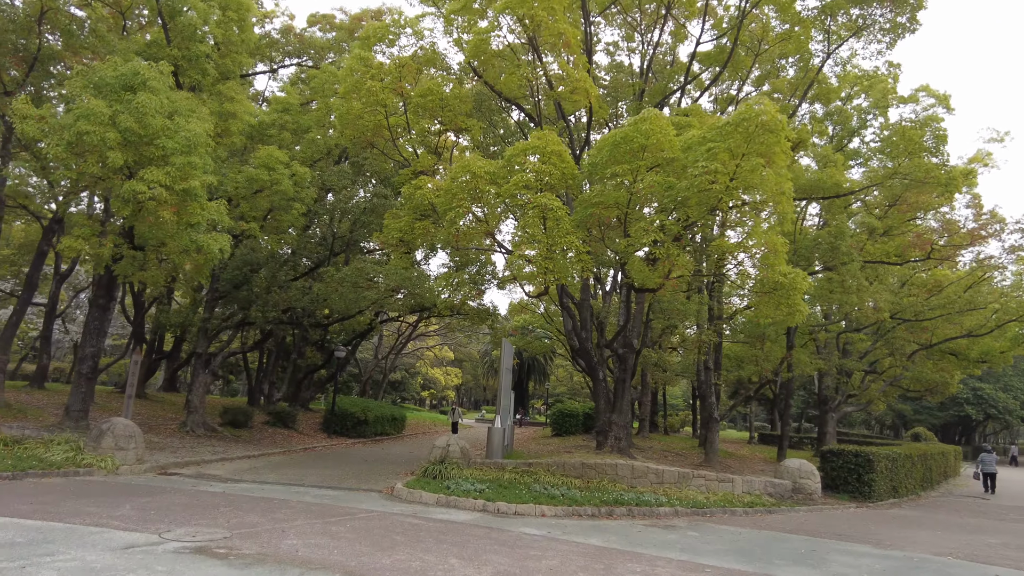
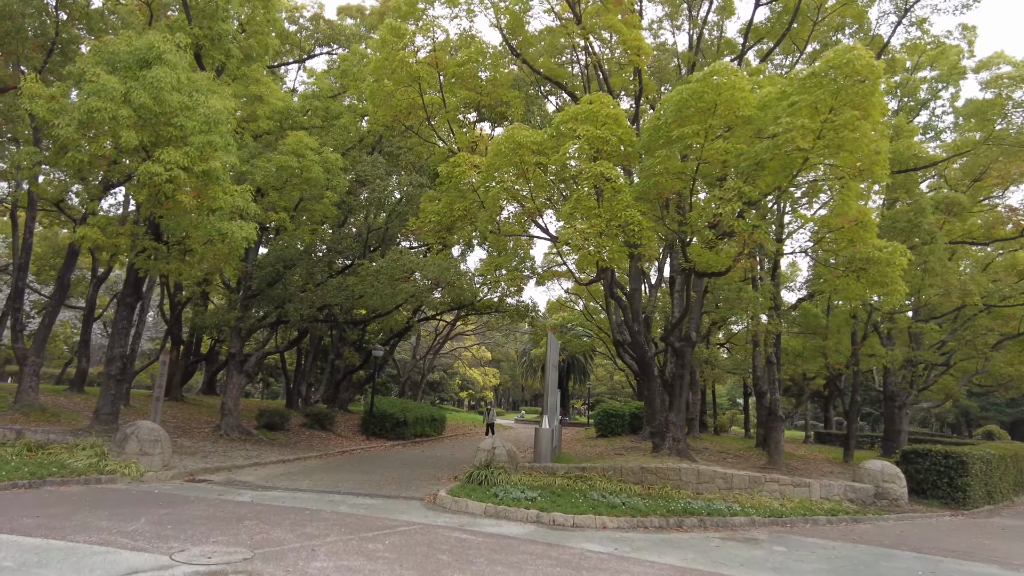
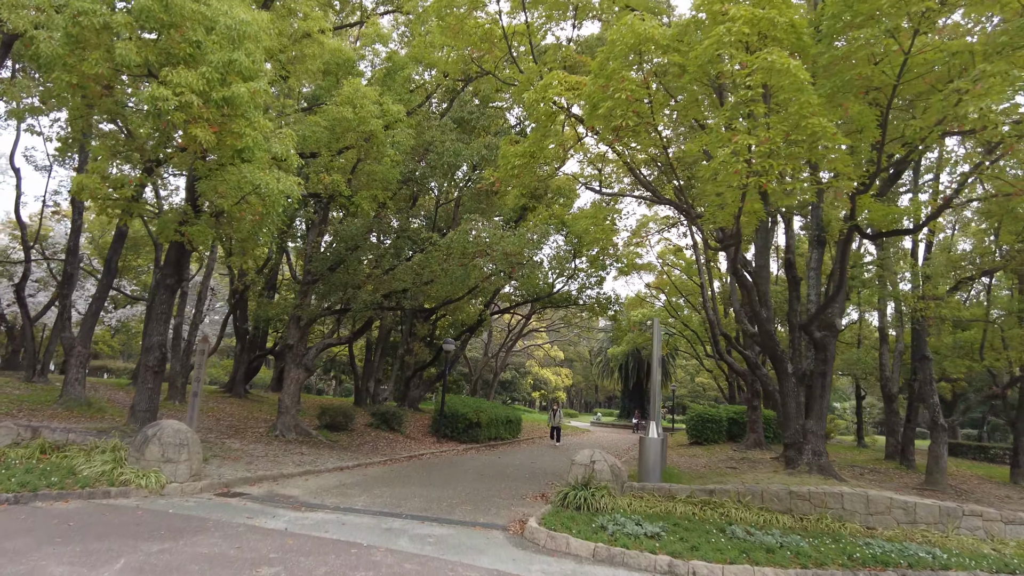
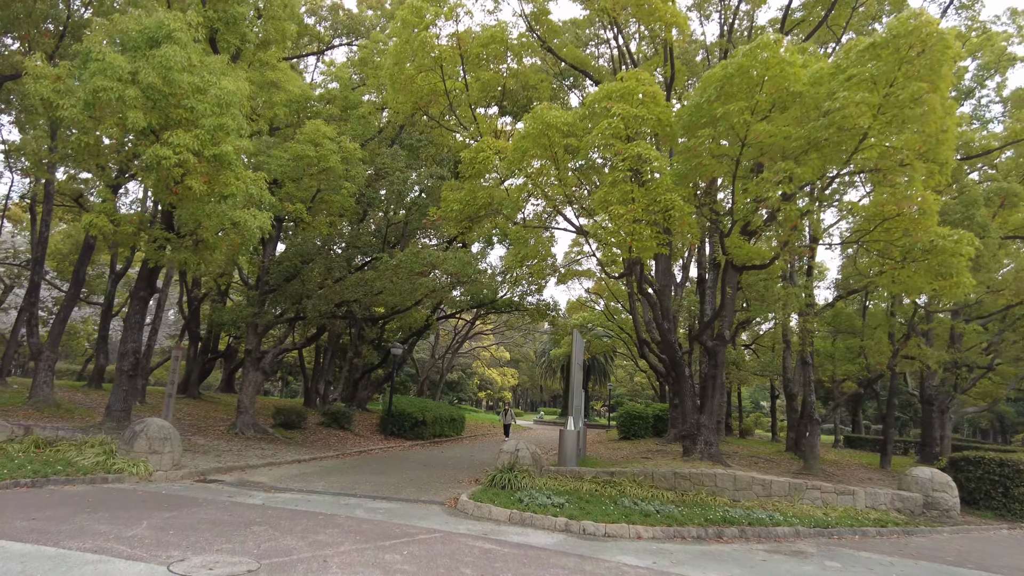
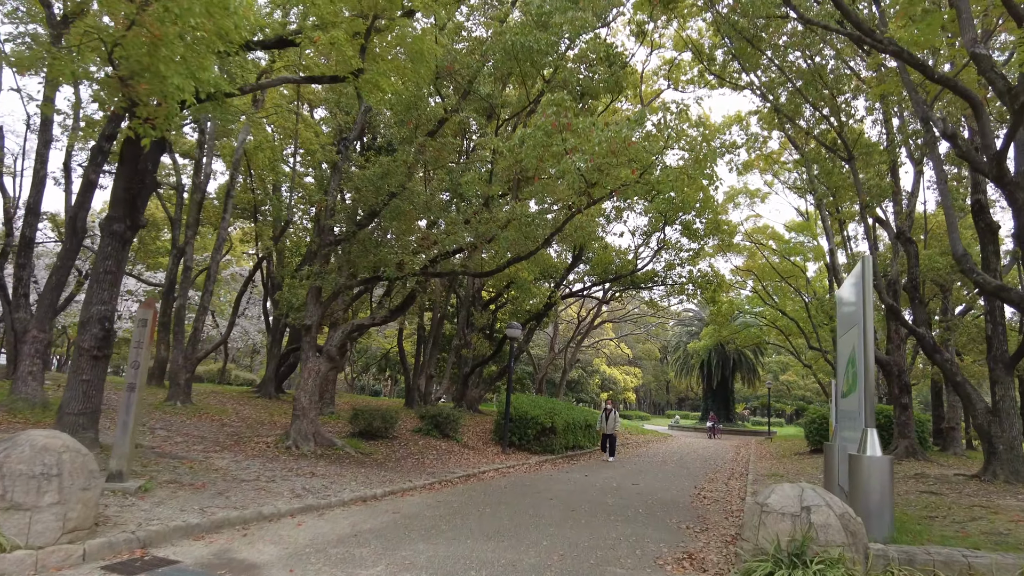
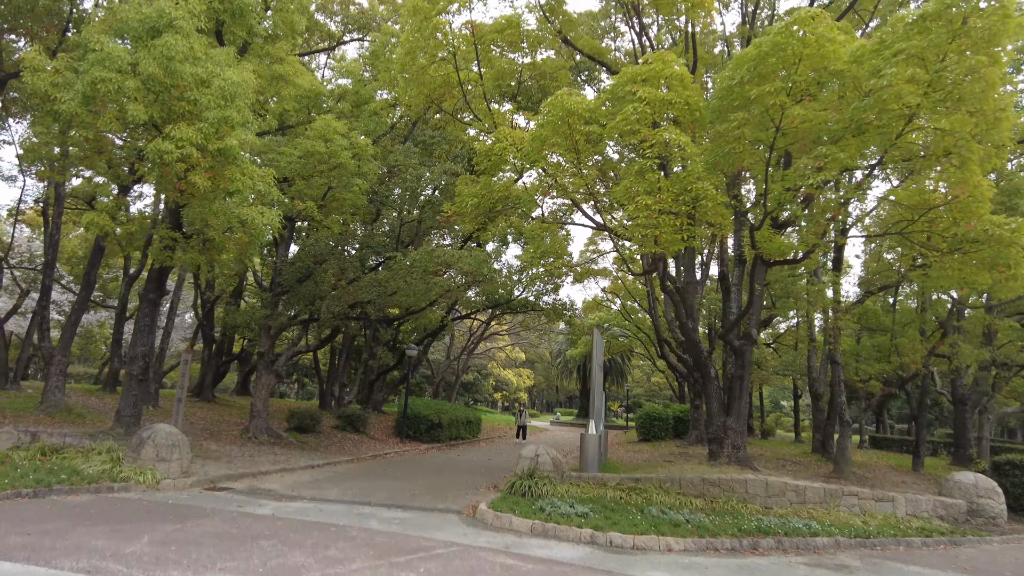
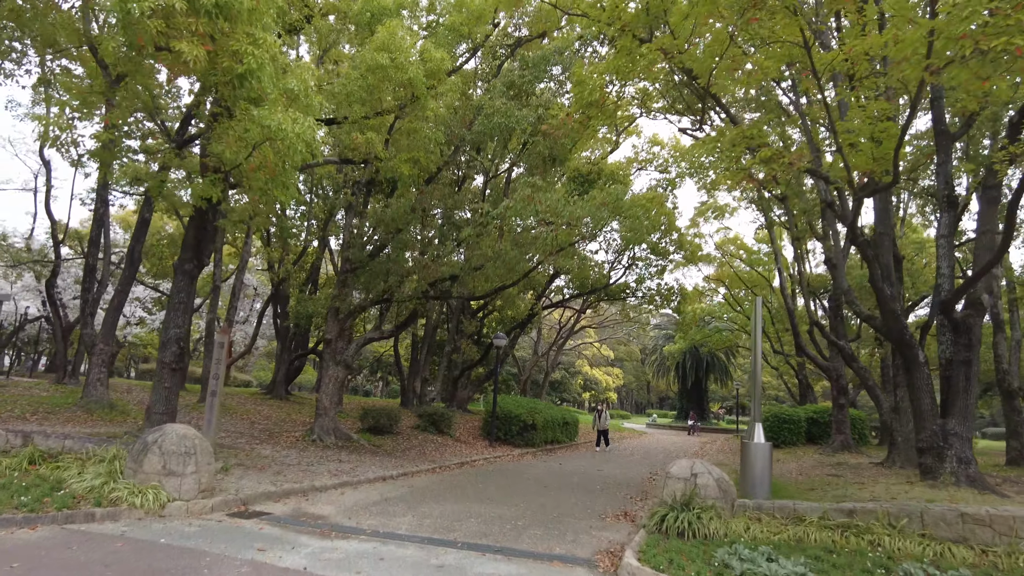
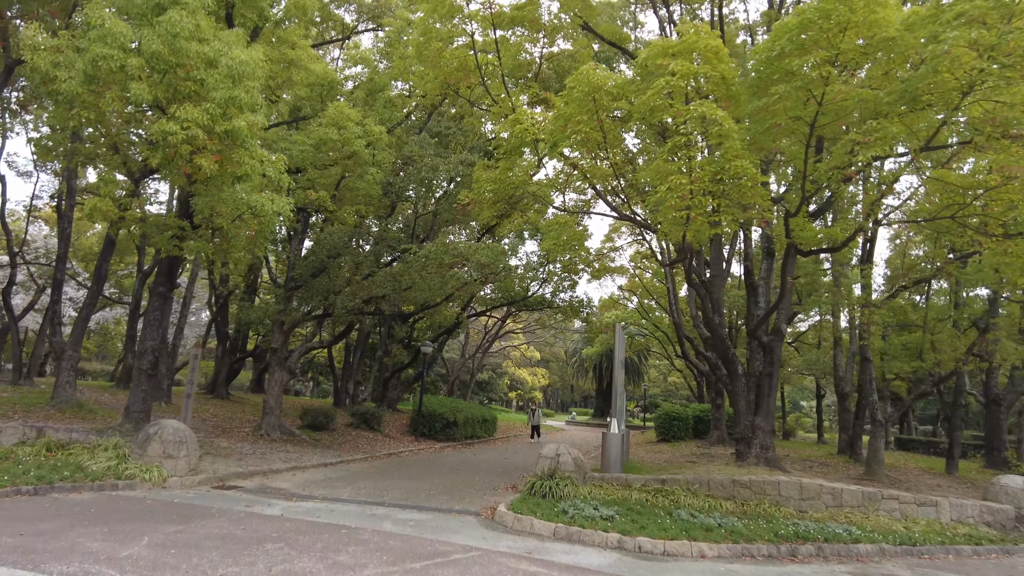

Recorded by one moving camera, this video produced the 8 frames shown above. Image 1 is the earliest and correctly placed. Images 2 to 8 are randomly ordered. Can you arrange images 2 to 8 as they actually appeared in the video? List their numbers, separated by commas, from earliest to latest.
2, 4, 6, 8, 3, 7, 5
